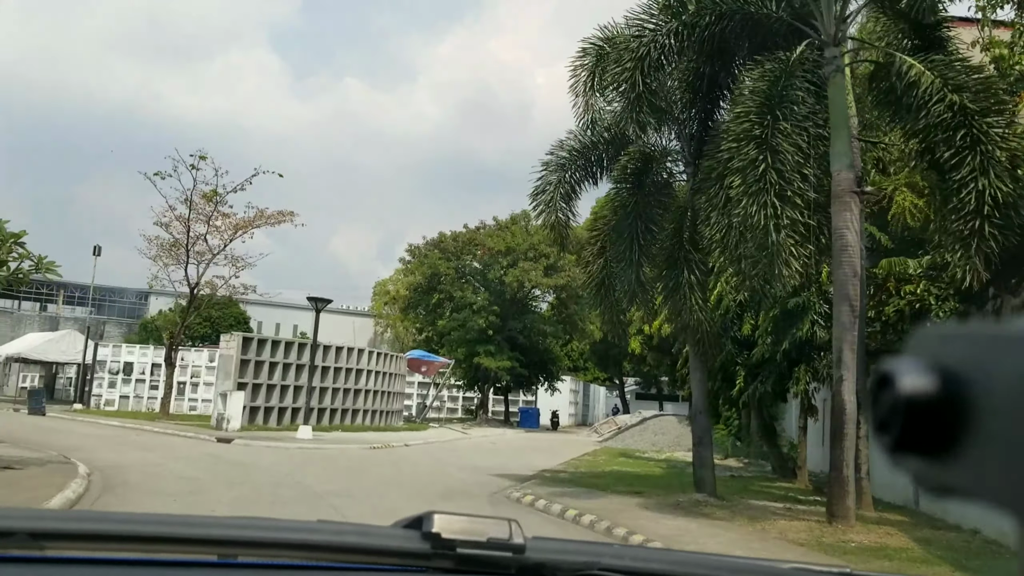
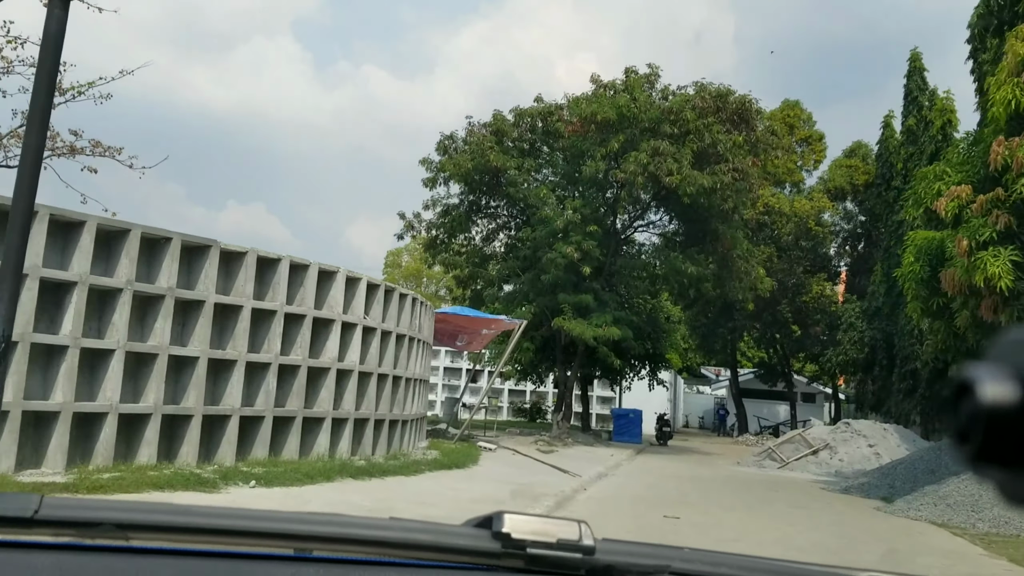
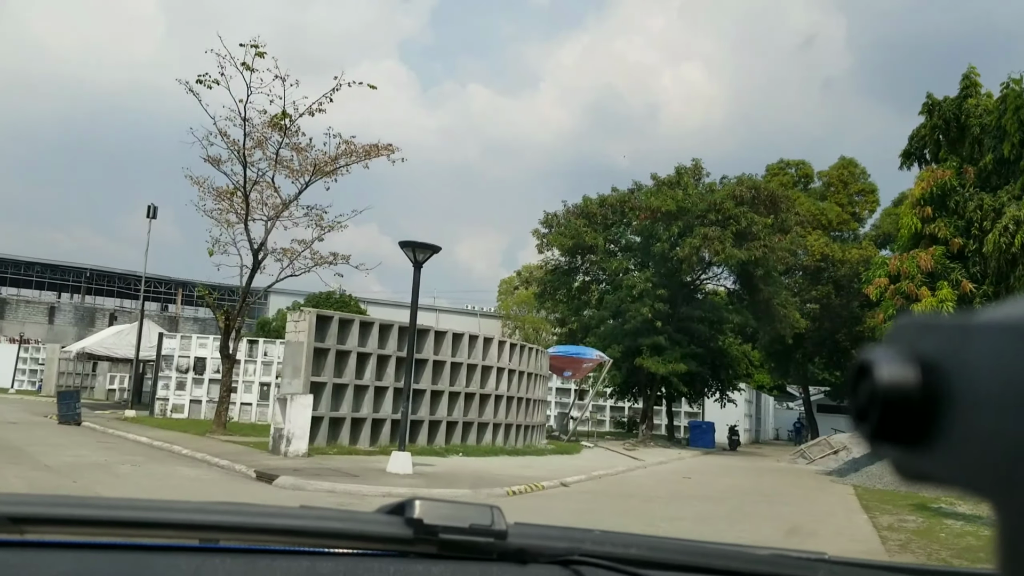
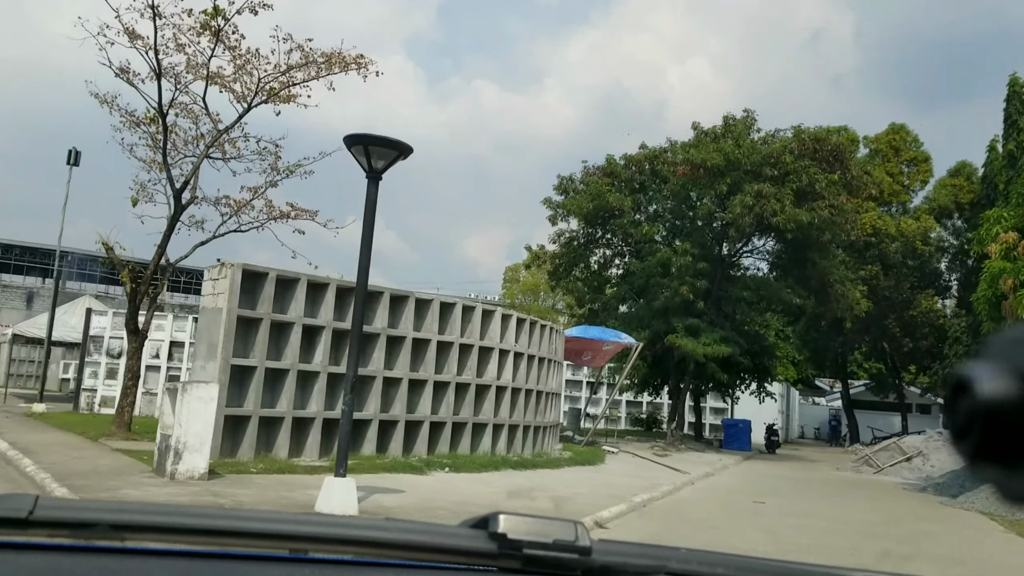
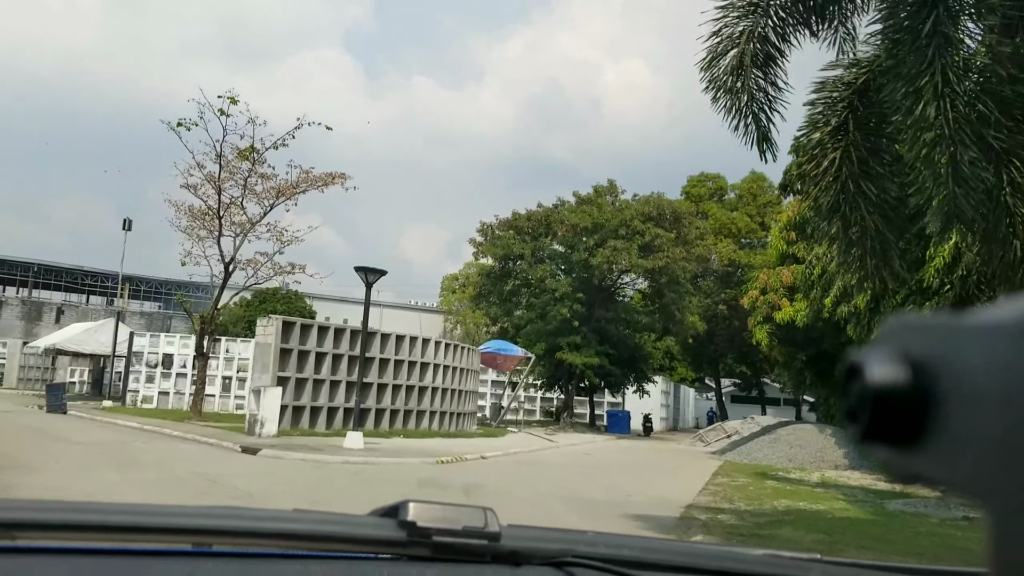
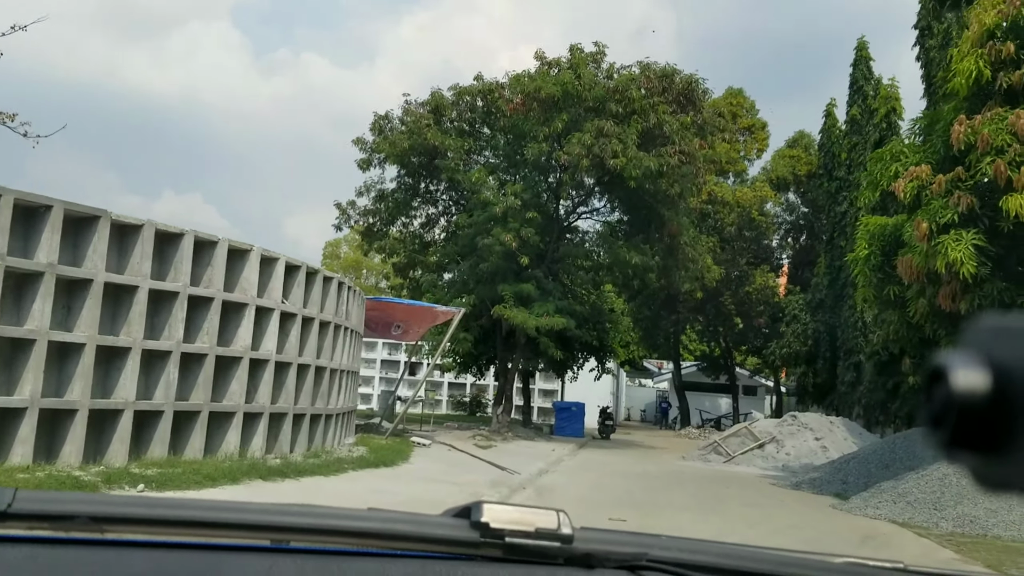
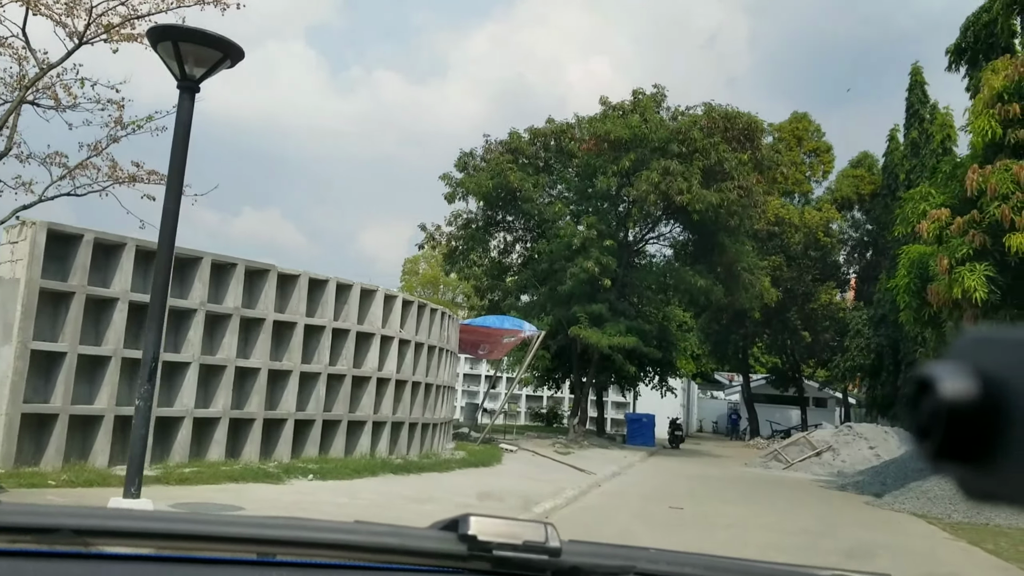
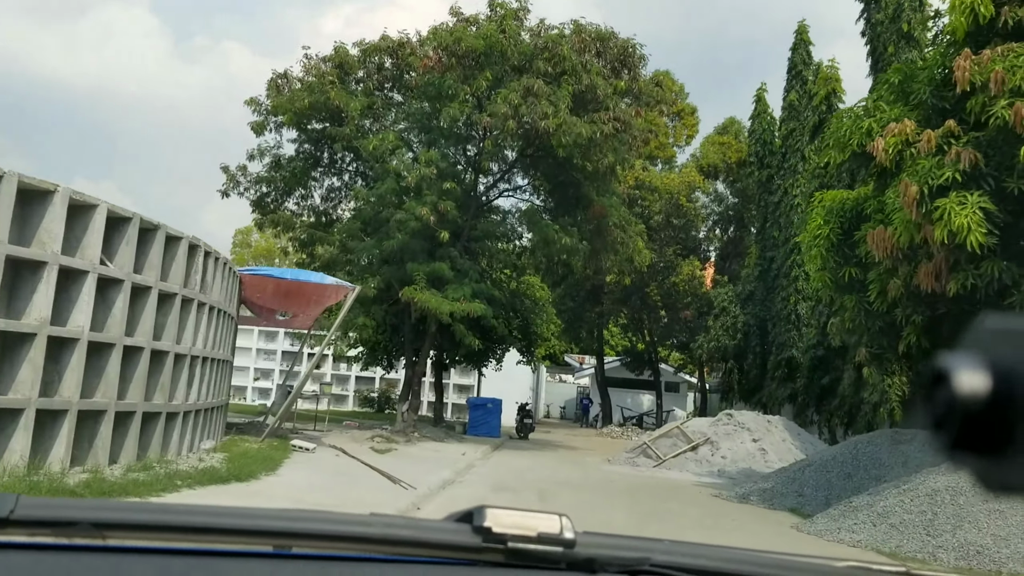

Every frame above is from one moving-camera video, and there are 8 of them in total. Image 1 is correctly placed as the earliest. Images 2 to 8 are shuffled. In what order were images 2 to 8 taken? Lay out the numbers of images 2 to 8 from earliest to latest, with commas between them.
5, 3, 4, 7, 2, 6, 8
